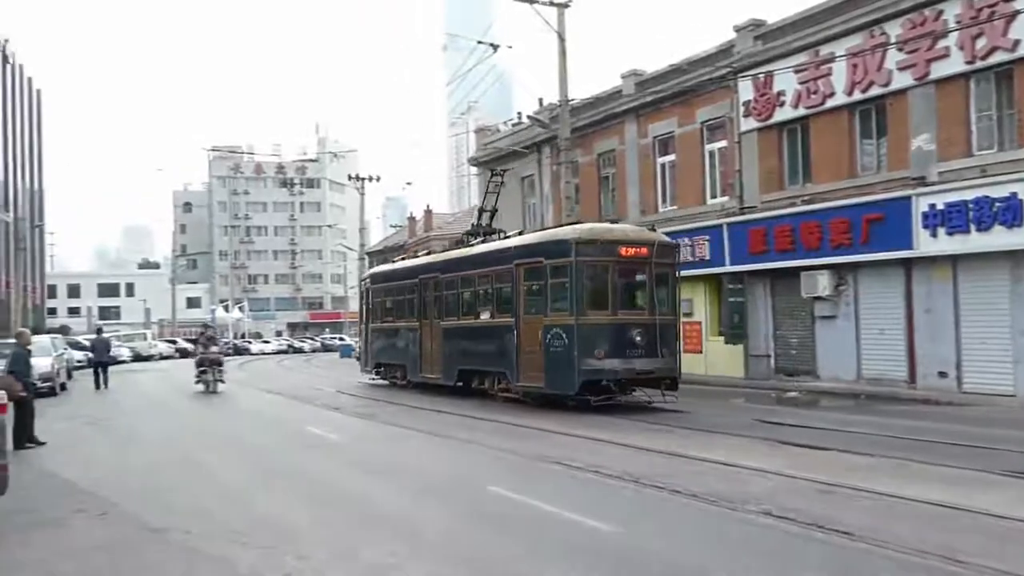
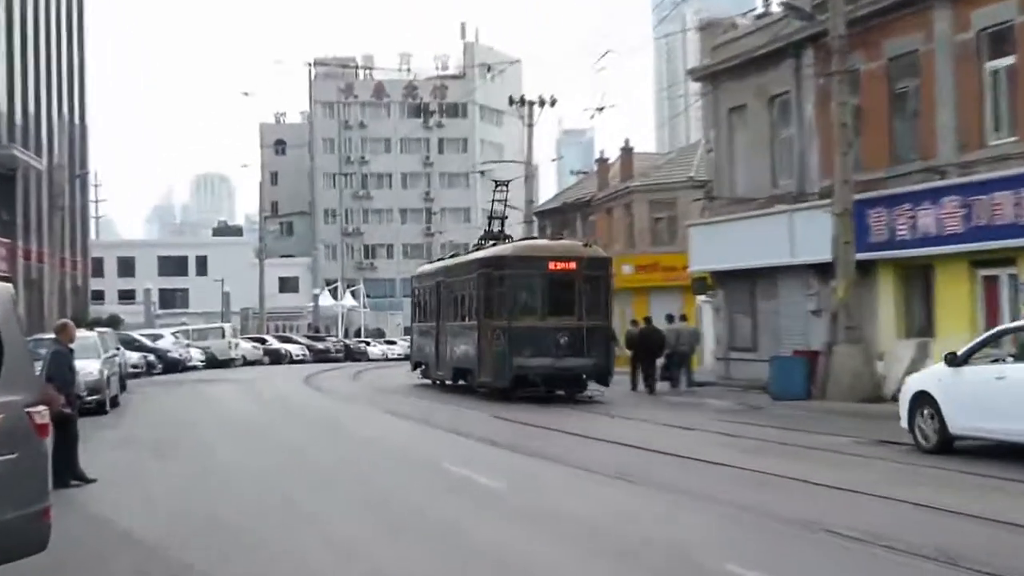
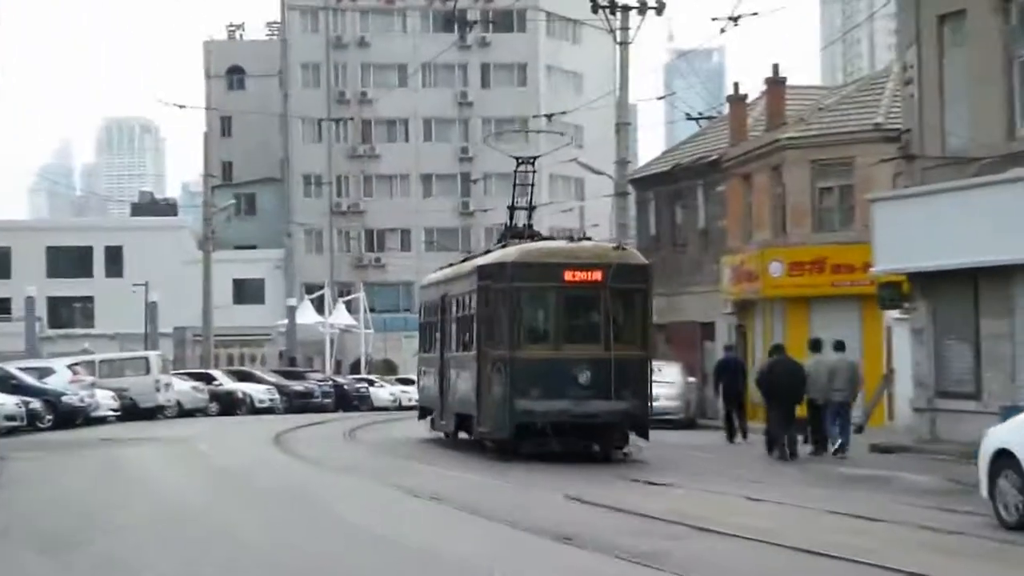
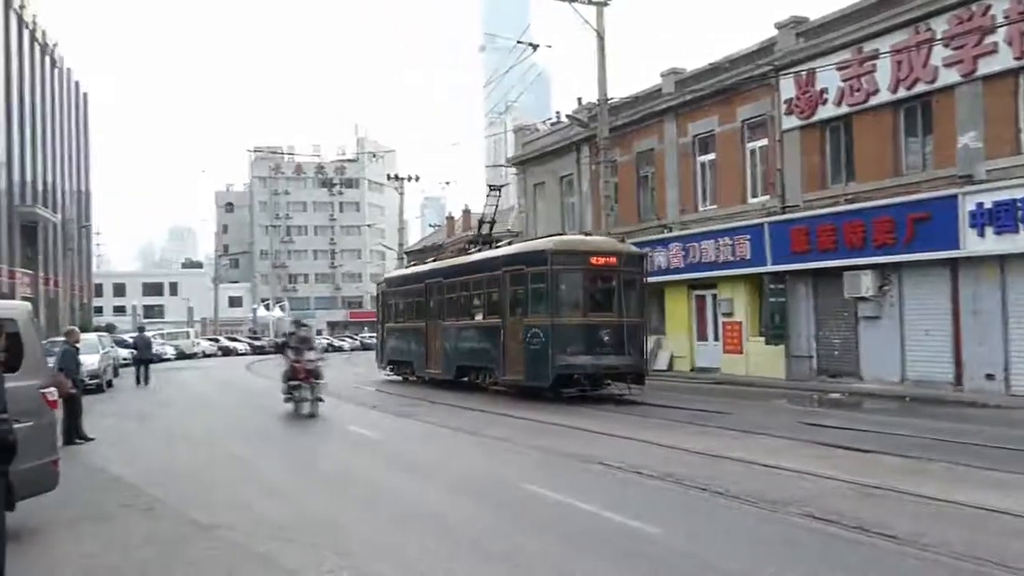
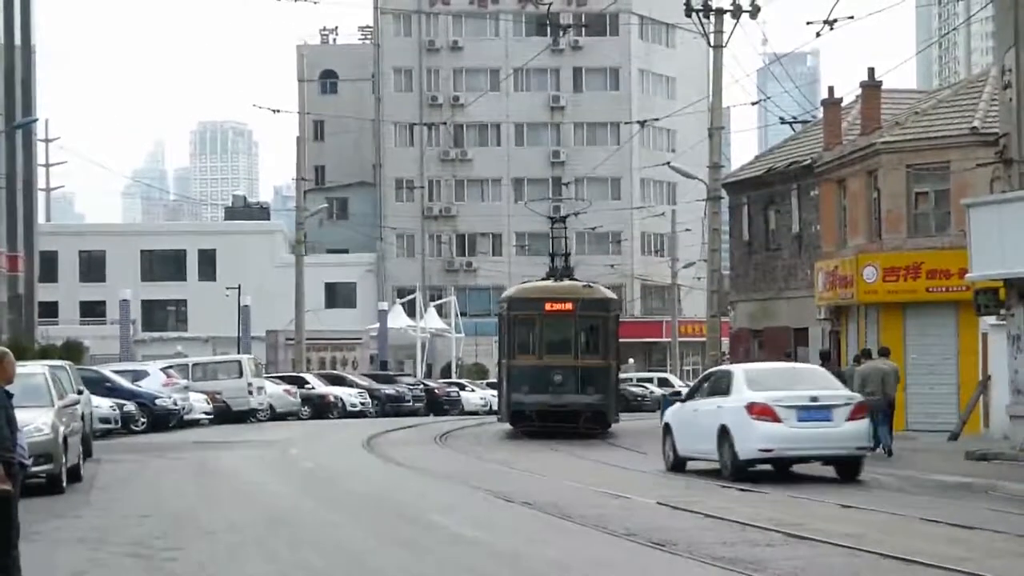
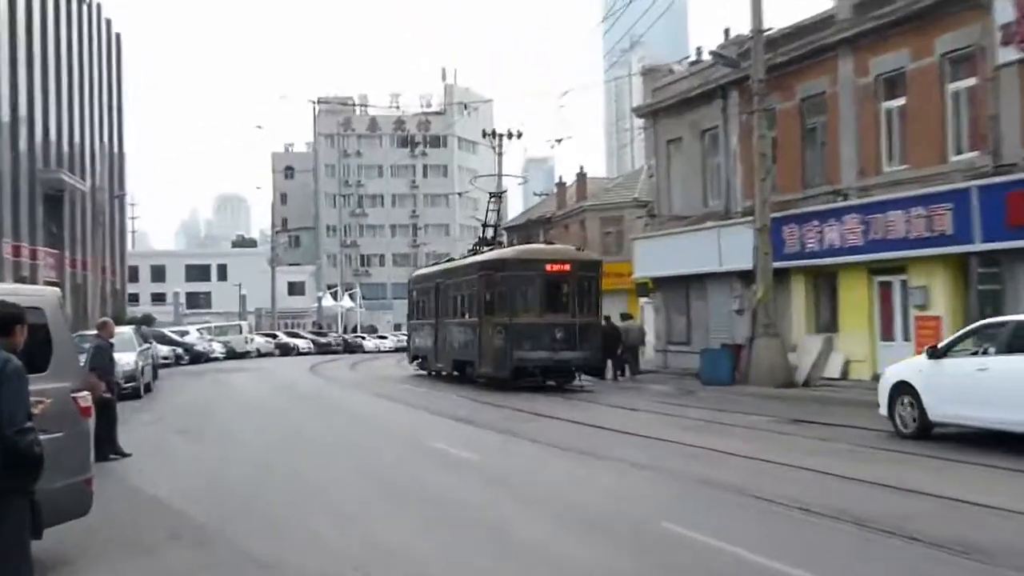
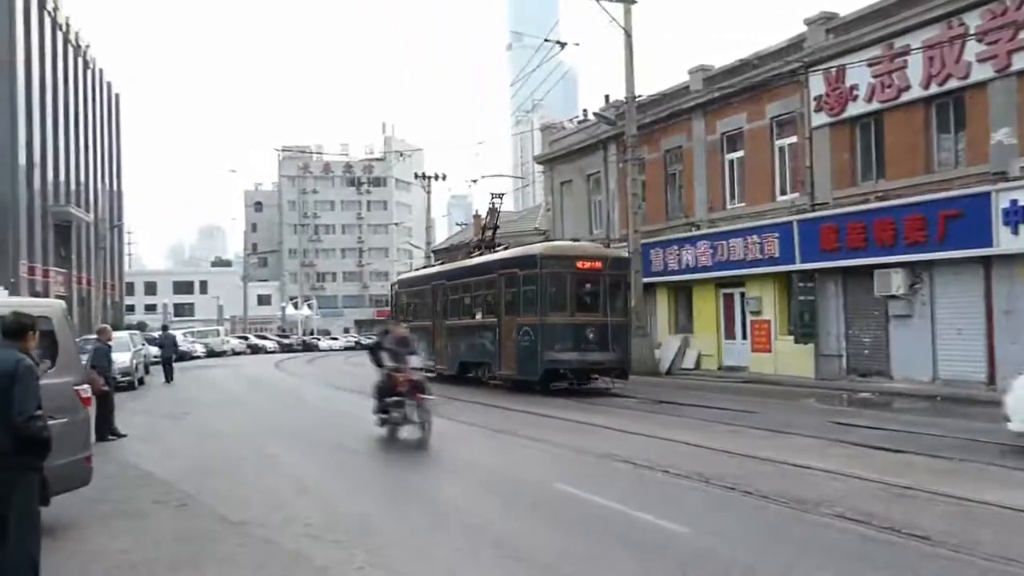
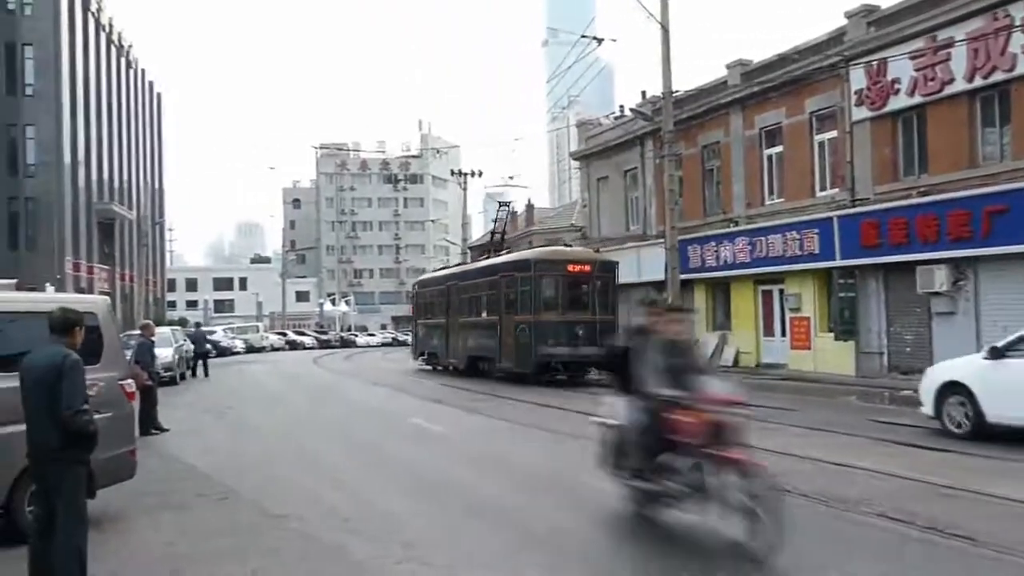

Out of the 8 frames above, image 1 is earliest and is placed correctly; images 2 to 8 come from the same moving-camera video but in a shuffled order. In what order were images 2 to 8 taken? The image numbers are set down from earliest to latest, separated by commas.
4, 7, 8, 6, 2, 3, 5
